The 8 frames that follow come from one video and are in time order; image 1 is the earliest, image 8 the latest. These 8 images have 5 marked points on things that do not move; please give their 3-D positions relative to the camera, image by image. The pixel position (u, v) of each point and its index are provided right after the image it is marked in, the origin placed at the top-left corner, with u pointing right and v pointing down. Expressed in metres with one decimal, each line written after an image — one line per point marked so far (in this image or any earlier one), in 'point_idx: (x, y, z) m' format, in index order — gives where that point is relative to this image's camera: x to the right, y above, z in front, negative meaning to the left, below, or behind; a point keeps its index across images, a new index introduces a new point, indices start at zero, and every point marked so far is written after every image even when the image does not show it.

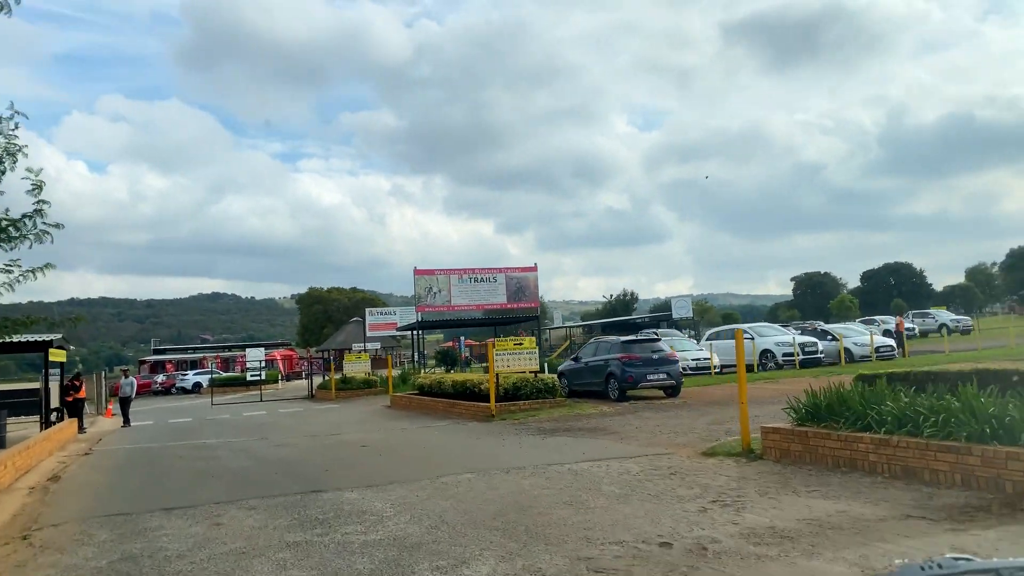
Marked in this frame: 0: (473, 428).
0: (-0.7, -2.7, +16.0) m
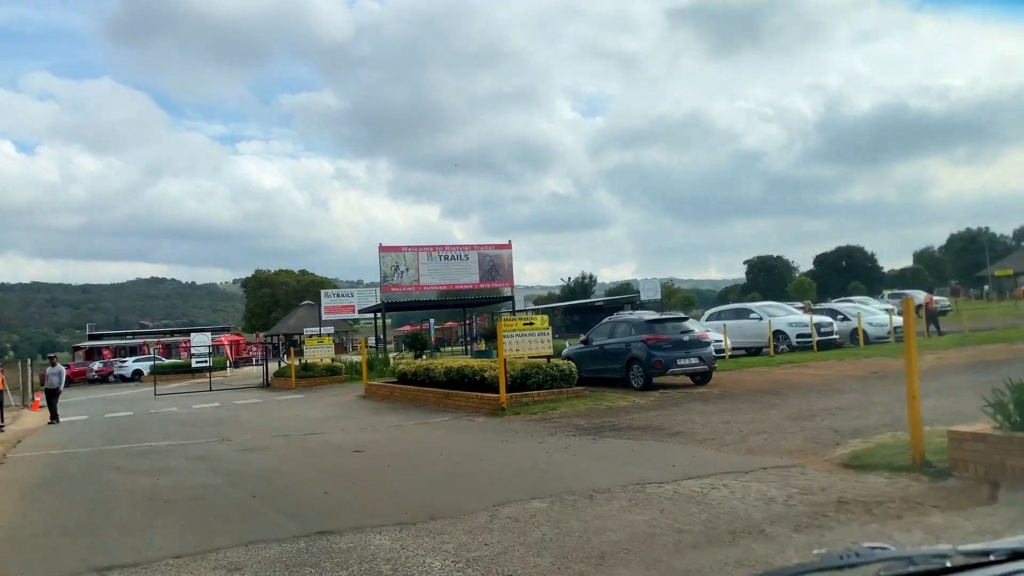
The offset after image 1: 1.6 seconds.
0: (-0.4, -2.2, +13.1) m
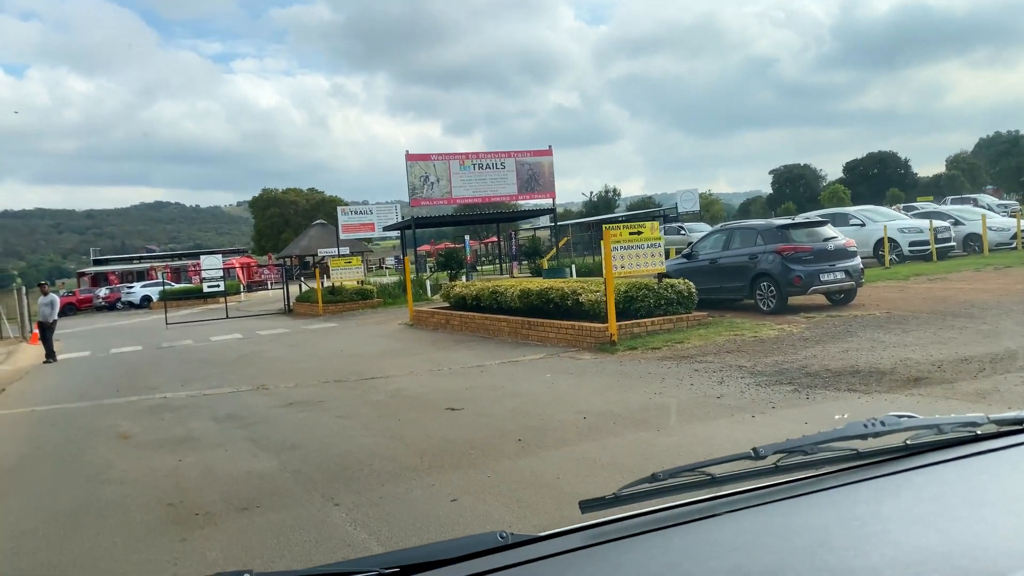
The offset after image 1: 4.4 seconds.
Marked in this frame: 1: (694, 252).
0: (+1.2, -1.0, +10.0) m
1: (+3.3, +0.7, +14.9) m
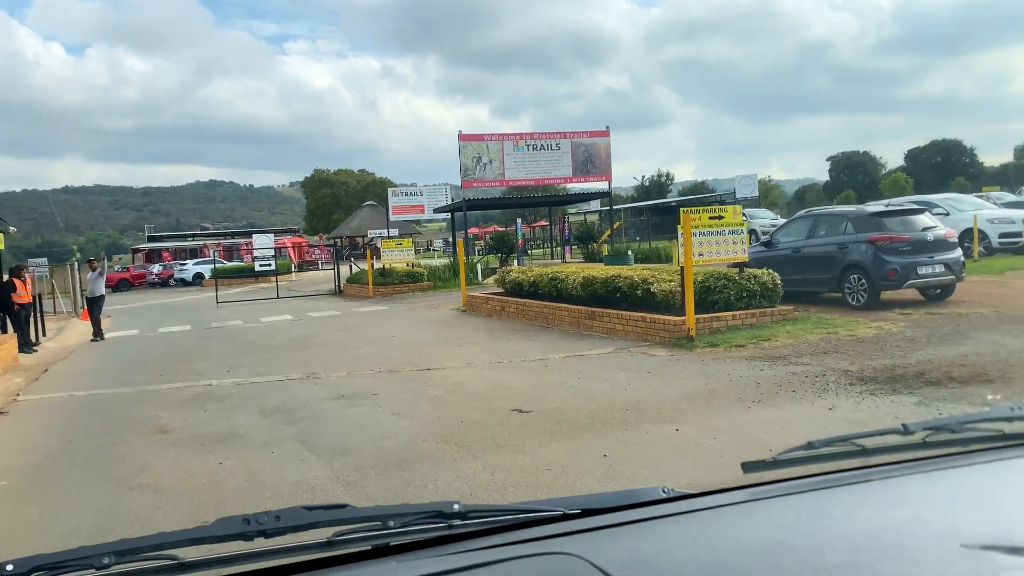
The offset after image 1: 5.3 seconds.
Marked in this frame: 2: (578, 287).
0: (+1.9, -0.8, +9.0) m
1: (+4.4, +0.8, +13.8) m
2: (+1.1, 0.0, +13.3) m
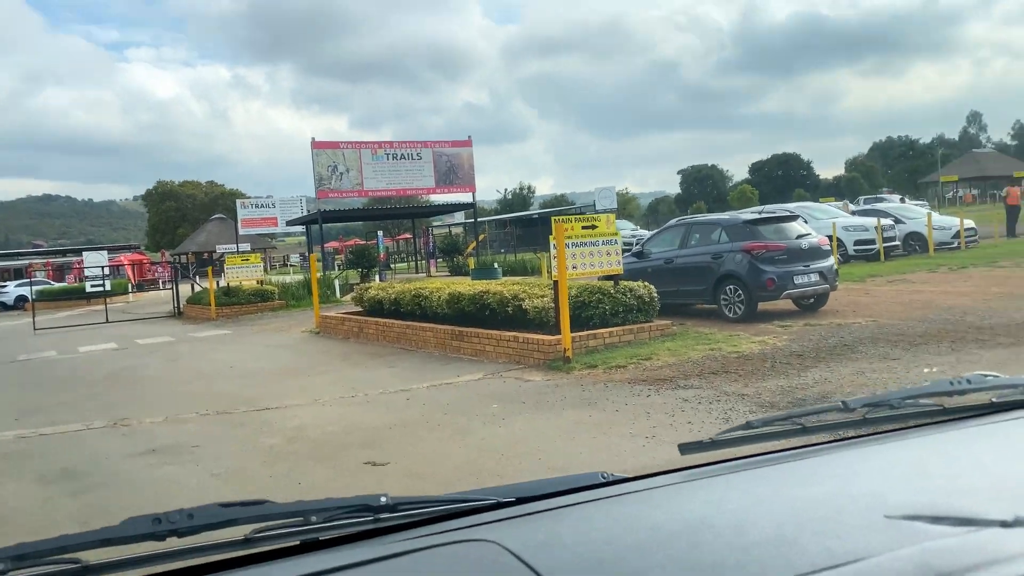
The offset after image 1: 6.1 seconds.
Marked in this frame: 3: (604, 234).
0: (+0.5, -1.0, +8.0) m
1: (+2.2, +0.6, +13.1) m
2: (-1.0, -0.2, +12.1) m
3: (+1.1, +0.7, +10.3) m
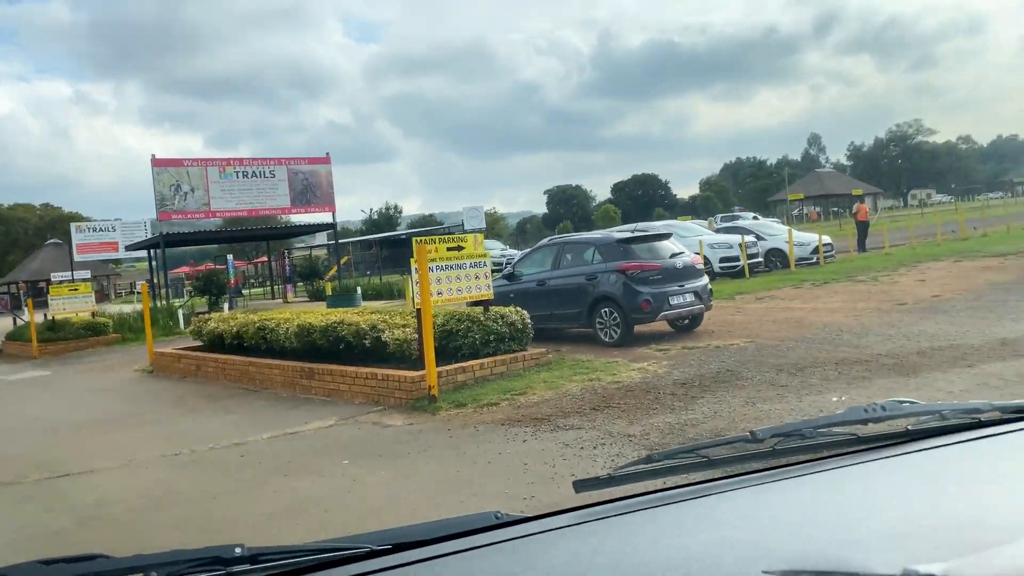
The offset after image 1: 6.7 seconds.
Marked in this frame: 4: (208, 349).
0: (-0.7, -1.3, +6.9) m
1: (+0.1, +0.2, +12.3) m
2: (-2.9, -0.7, +10.7) m
3: (-0.5, +0.4, +9.3) m
4: (-4.9, -1.0, +13.4) m
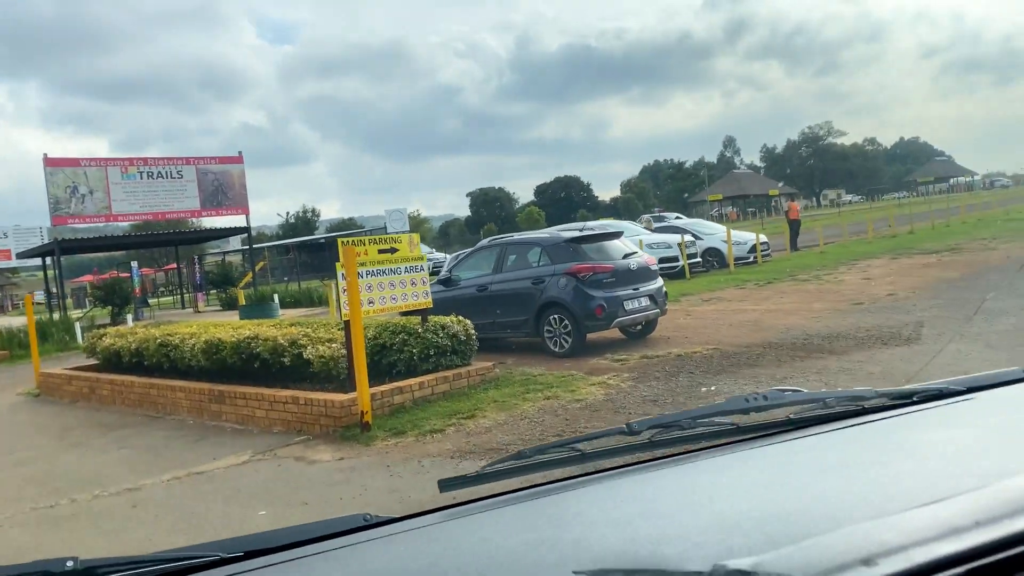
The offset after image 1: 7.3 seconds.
0: (-1.0, -1.3, +5.8) m
1: (-0.8, +0.2, +11.2) m
2: (-3.6, -0.8, +9.3) m
3: (-1.1, +0.3, +8.2) m
4: (-5.9, -1.2, +11.8) m
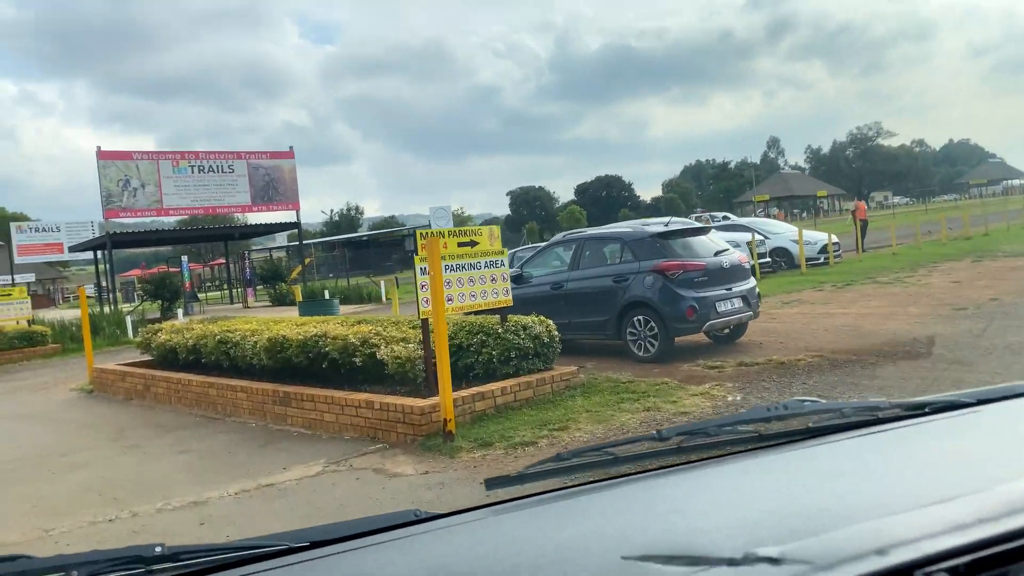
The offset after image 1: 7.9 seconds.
0: (-0.3, -1.3, +5.1) m
1: (+0.2, +0.2, +10.5) m
2: (-2.7, -0.7, +8.8) m
3: (-0.2, +0.3, +7.5) m
4: (-4.9, -1.1, +11.3) m
